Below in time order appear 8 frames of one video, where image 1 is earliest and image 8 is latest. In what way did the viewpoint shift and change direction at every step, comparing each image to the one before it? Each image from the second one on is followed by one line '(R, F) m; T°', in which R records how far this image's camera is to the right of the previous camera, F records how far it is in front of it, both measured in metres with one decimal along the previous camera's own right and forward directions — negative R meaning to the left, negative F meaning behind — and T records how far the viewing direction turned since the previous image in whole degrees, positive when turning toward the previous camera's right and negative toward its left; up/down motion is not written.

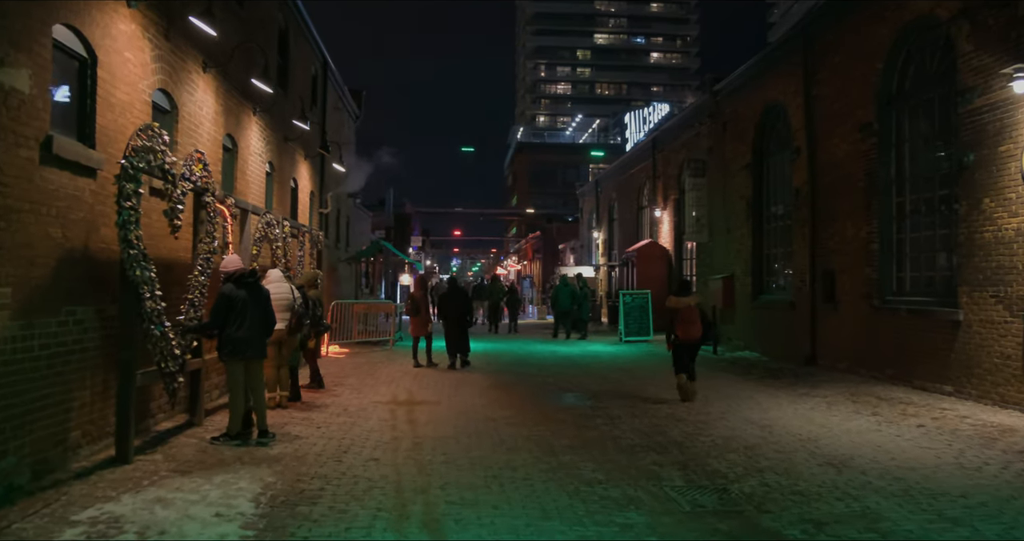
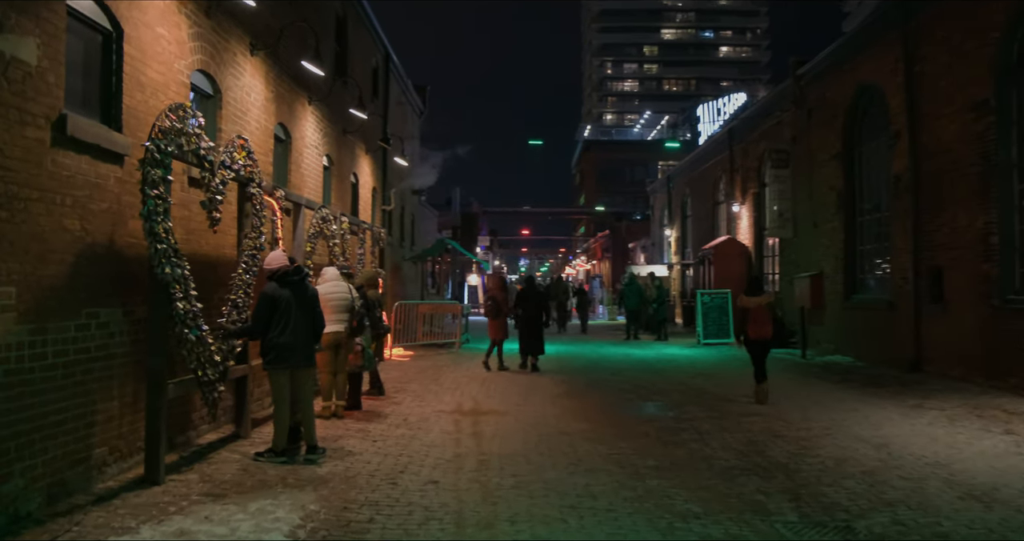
(-0.1, +1.0) m; -4°
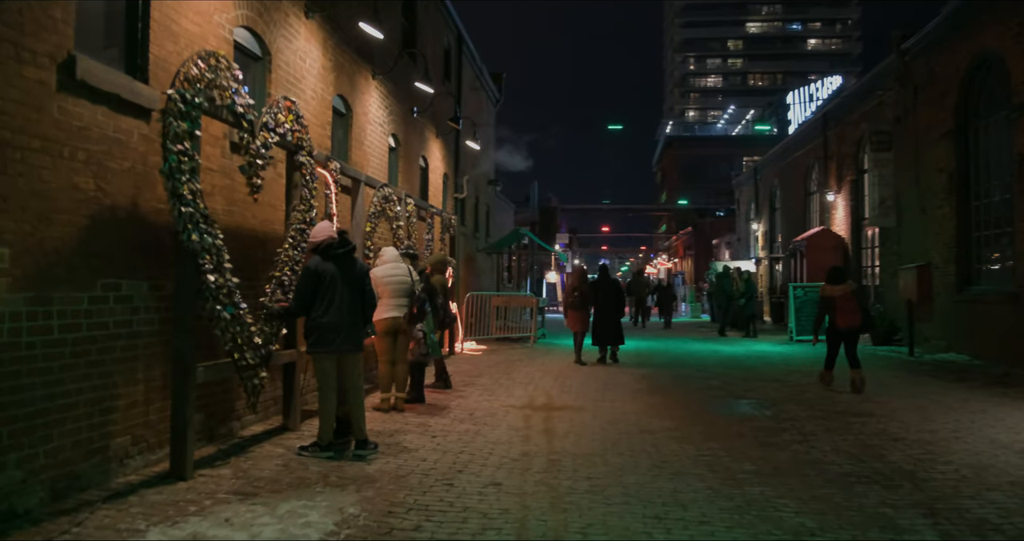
(0.0, +0.9) m; -5°
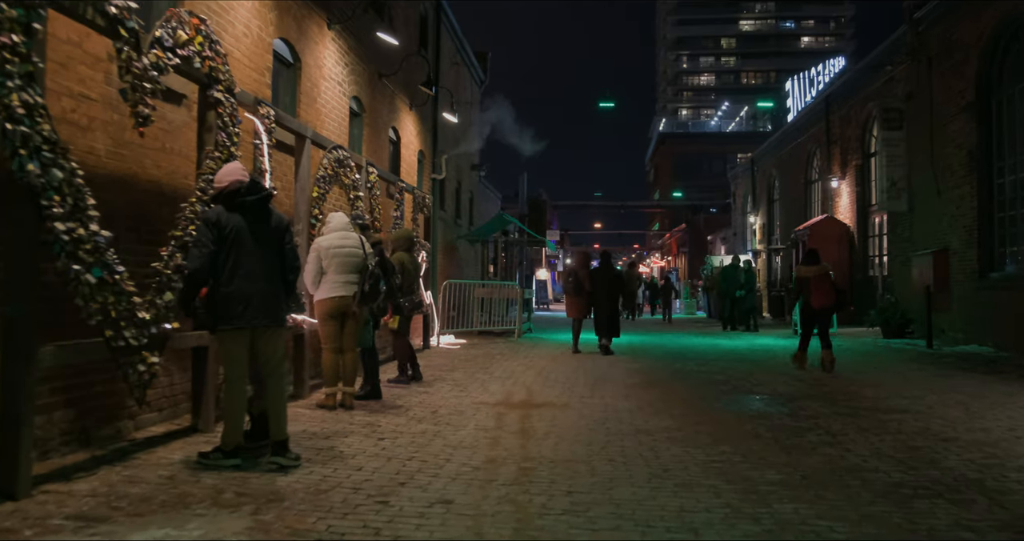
(+0.2, +1.4) m; 0°
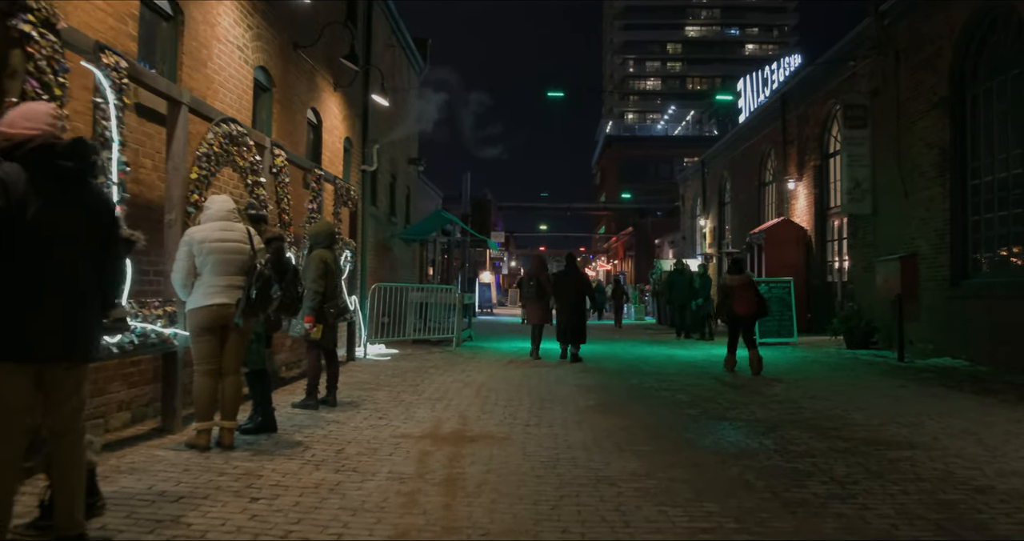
(+0.1, +1.5) m; +4°
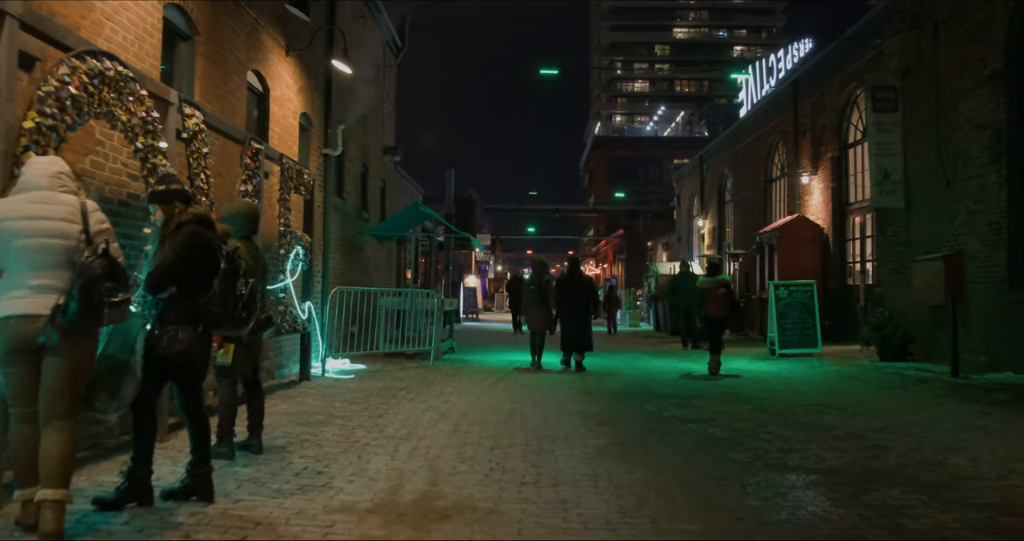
(0.0, +2.0) m; +1°
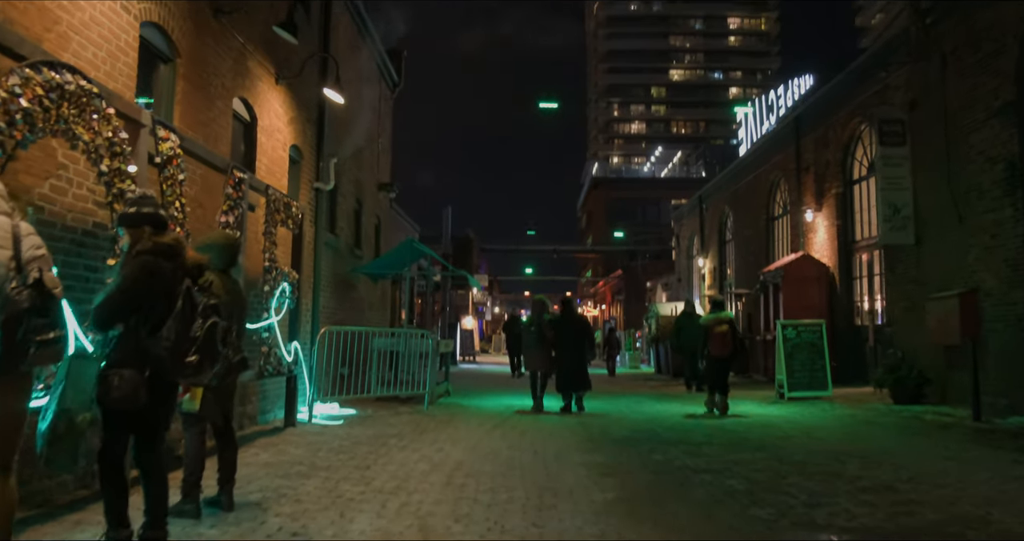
(0.0, +0.5) m; 0°
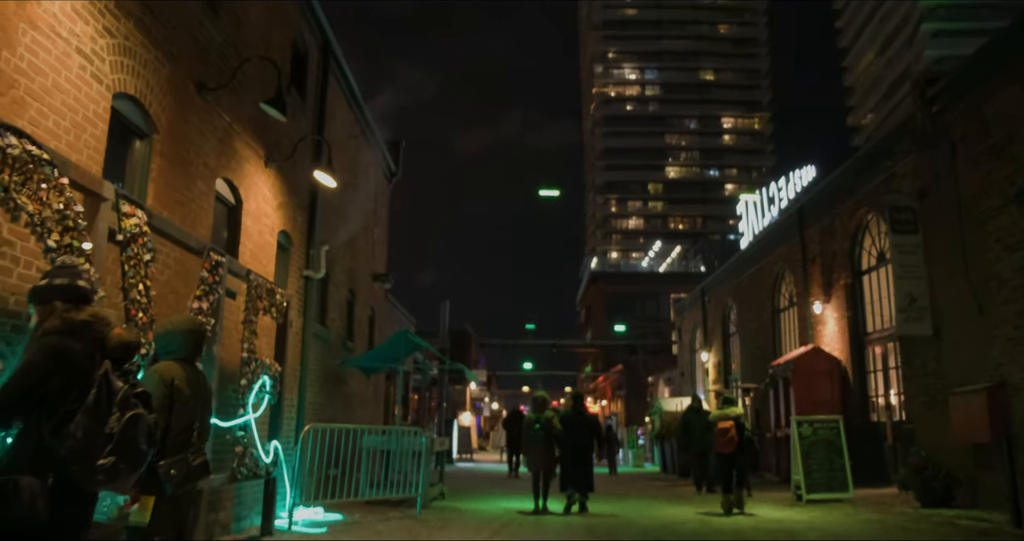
(0.0, +0.6) m; 0°
